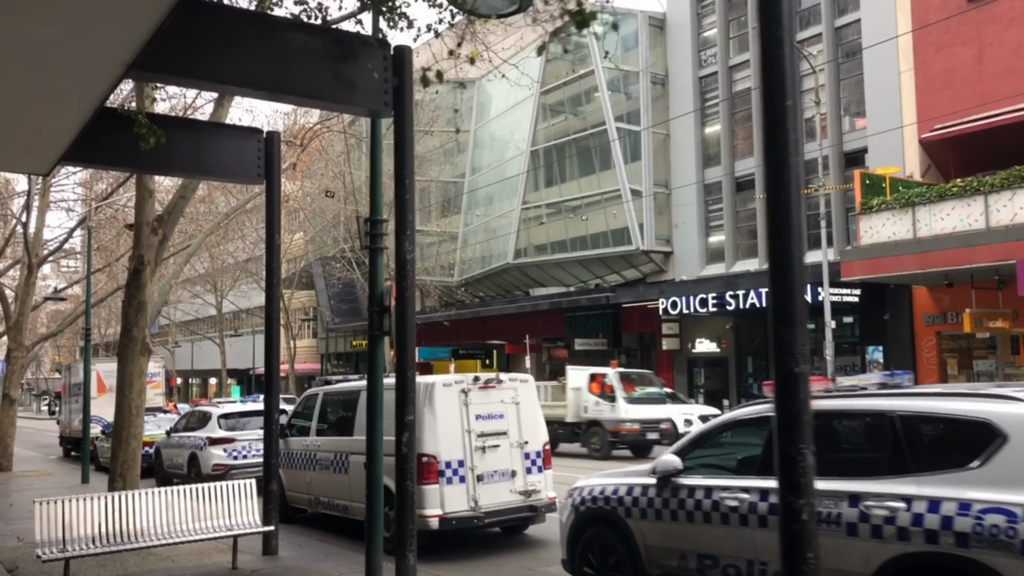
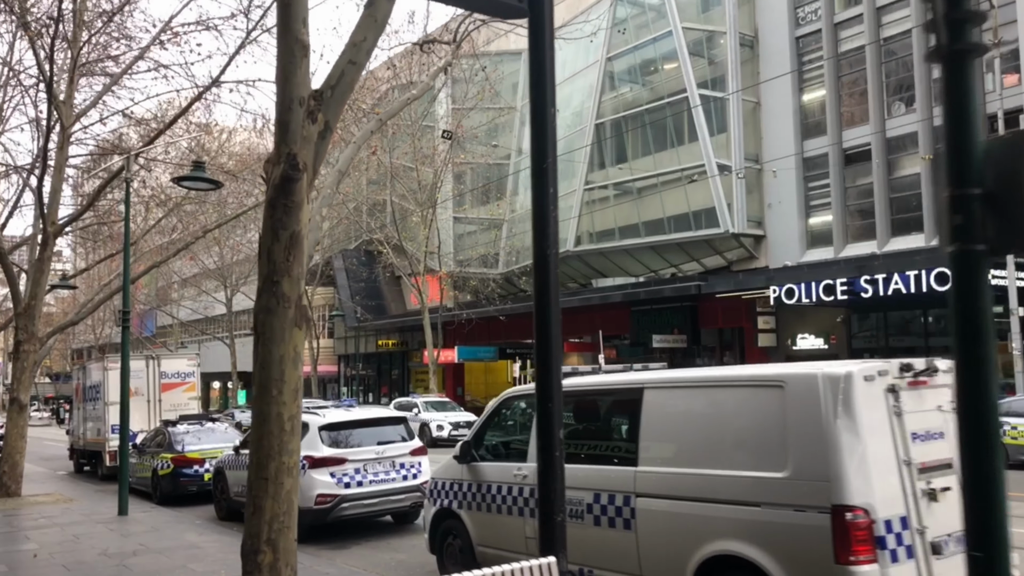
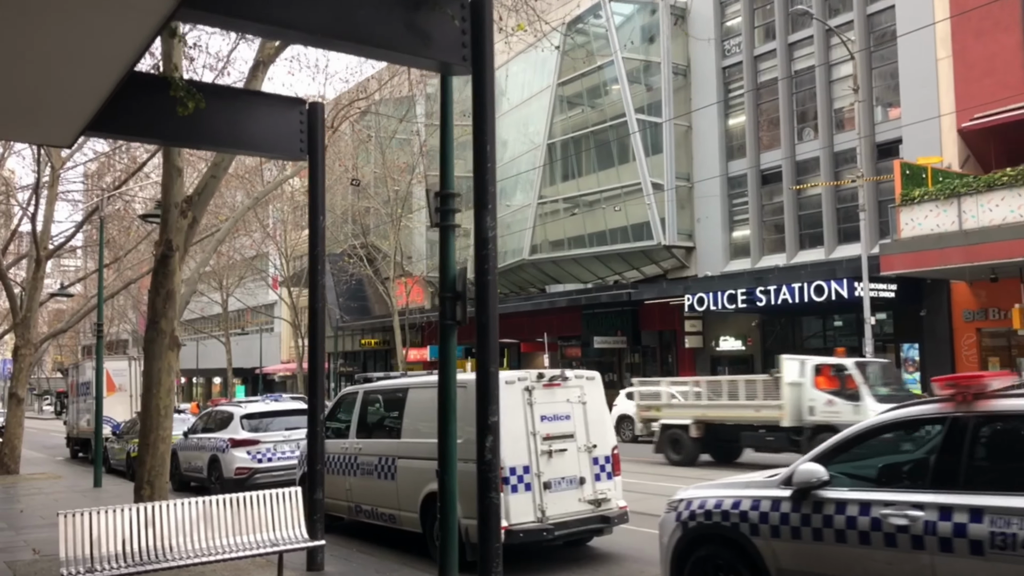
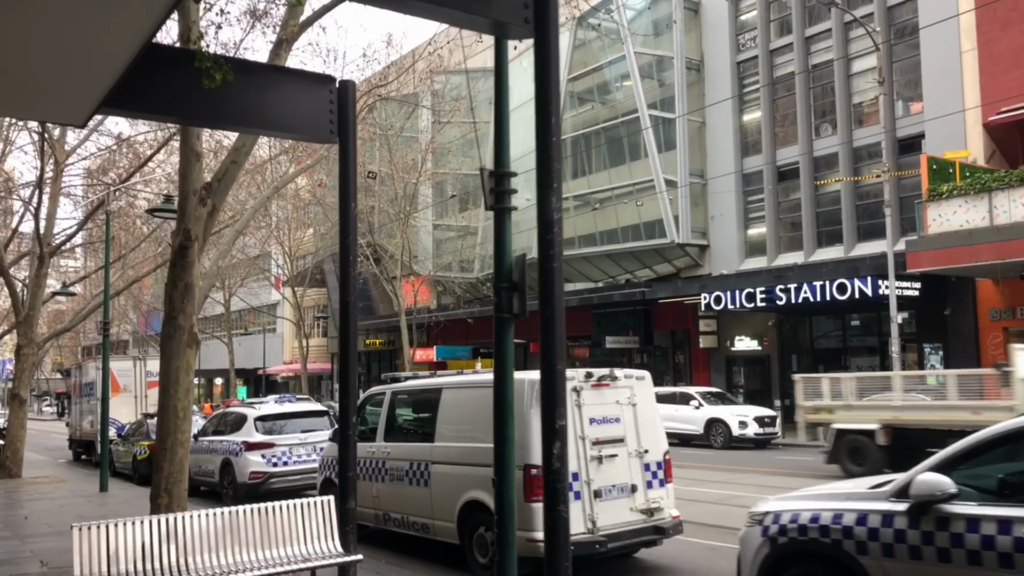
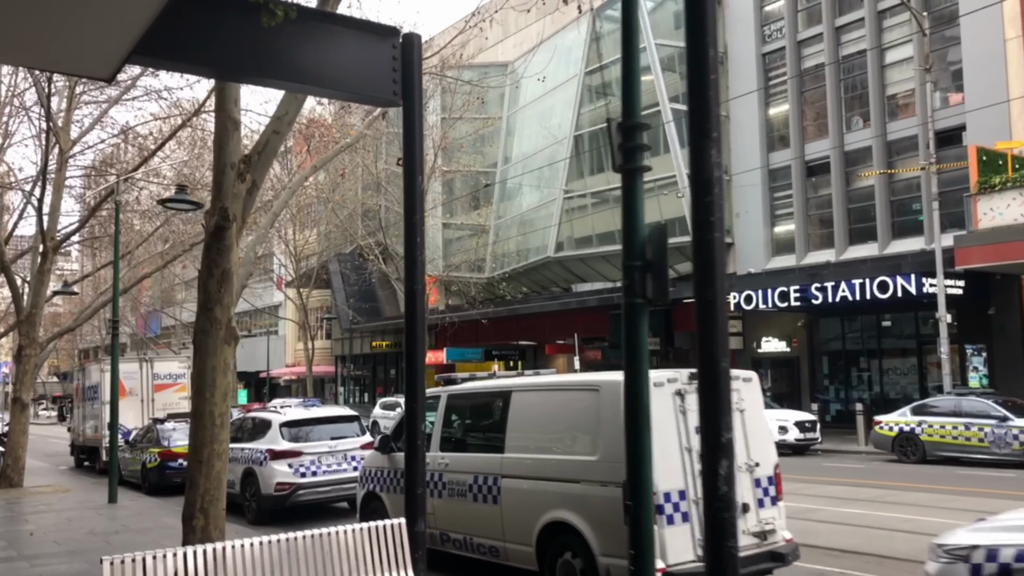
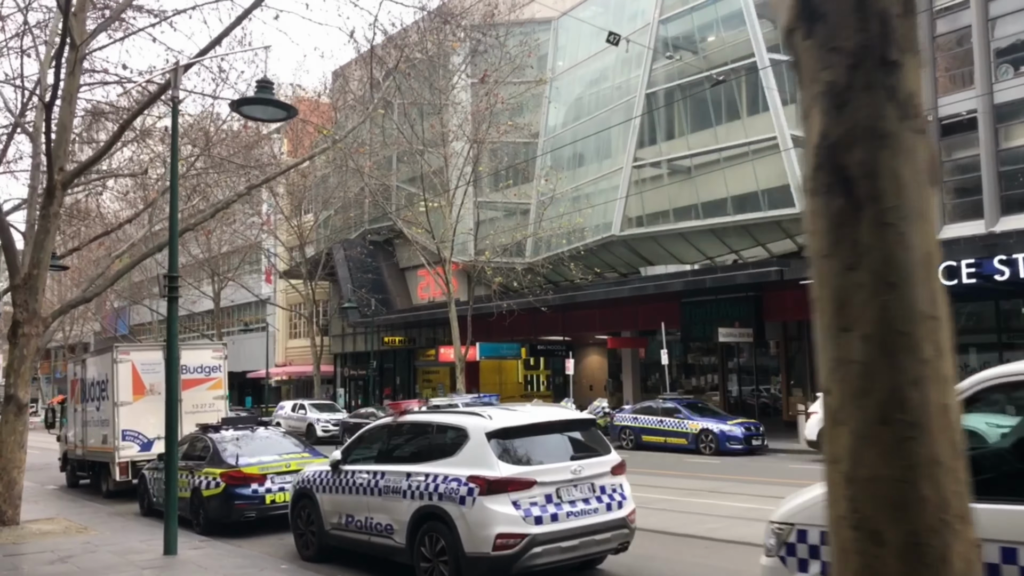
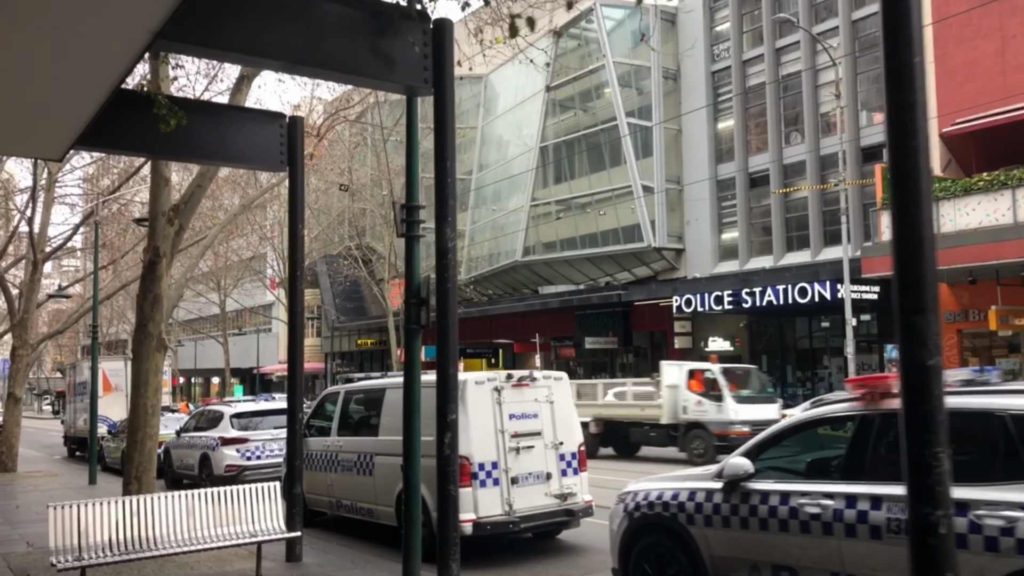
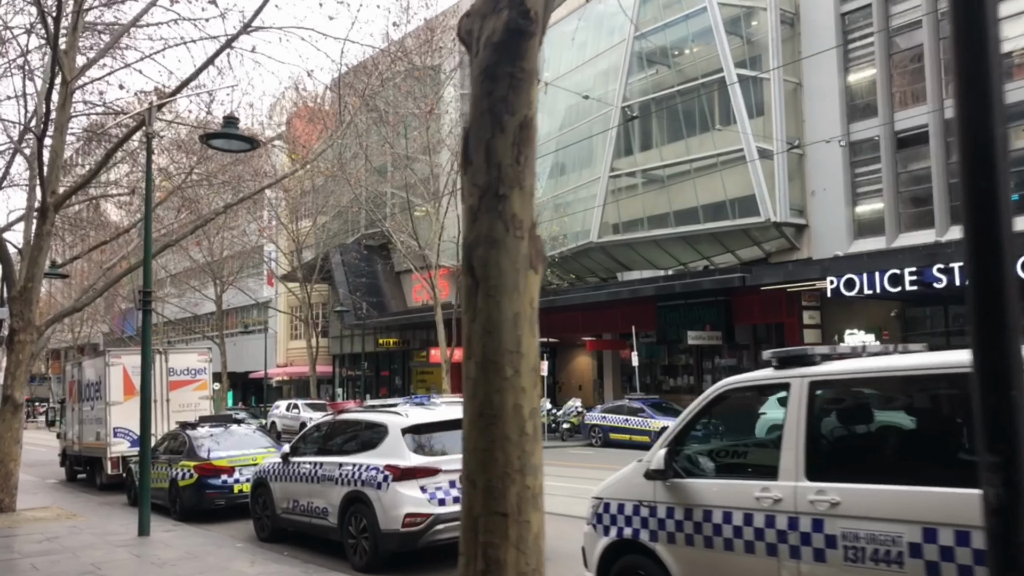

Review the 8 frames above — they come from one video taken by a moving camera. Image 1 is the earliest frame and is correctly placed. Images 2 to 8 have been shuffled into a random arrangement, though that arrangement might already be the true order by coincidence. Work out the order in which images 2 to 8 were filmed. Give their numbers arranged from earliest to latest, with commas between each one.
7, 3, 4, 5, 2, 8, 6
